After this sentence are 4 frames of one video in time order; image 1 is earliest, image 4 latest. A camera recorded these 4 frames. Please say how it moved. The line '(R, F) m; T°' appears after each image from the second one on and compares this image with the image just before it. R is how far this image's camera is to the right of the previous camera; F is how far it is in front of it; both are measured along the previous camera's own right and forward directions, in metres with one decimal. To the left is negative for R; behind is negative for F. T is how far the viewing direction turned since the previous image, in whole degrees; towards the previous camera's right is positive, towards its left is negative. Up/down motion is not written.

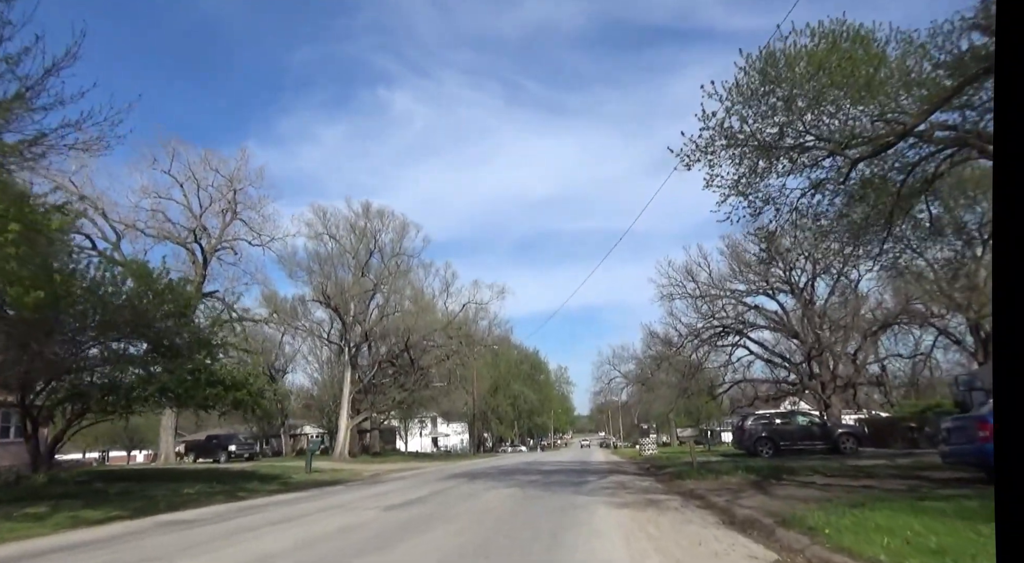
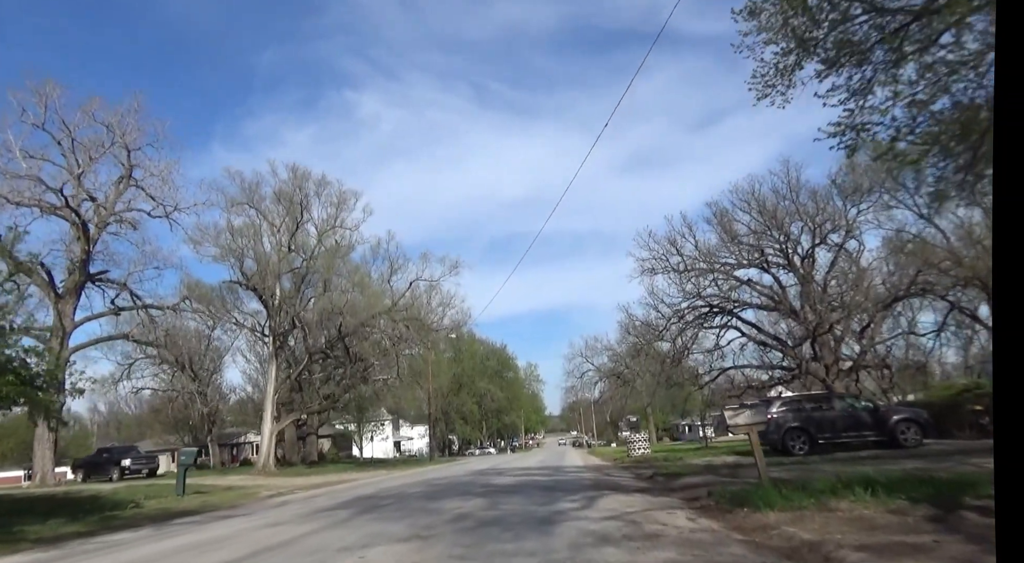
(+0.6, +5.6) m; +3°
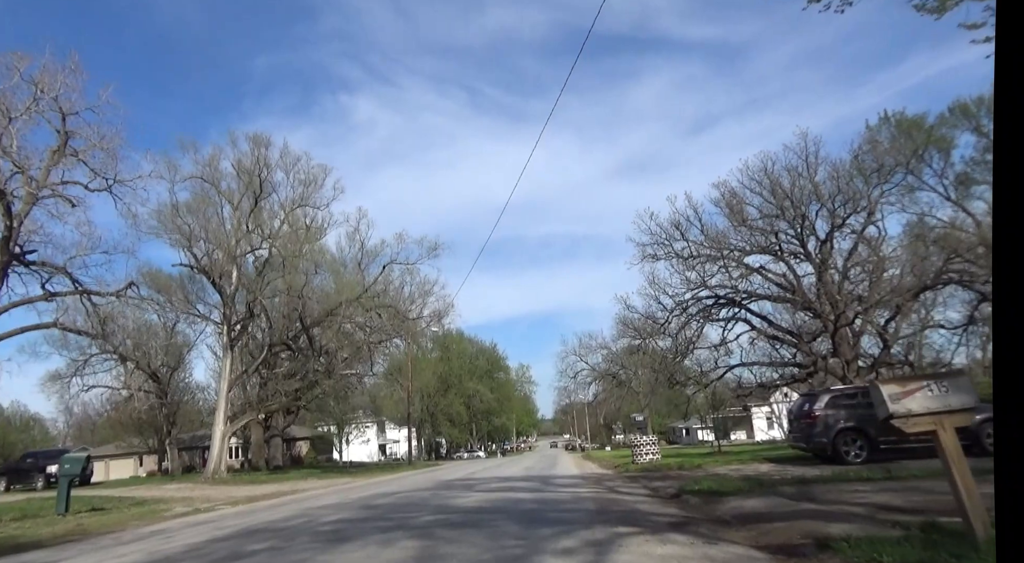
(+0.3, +3.5) m; +1°
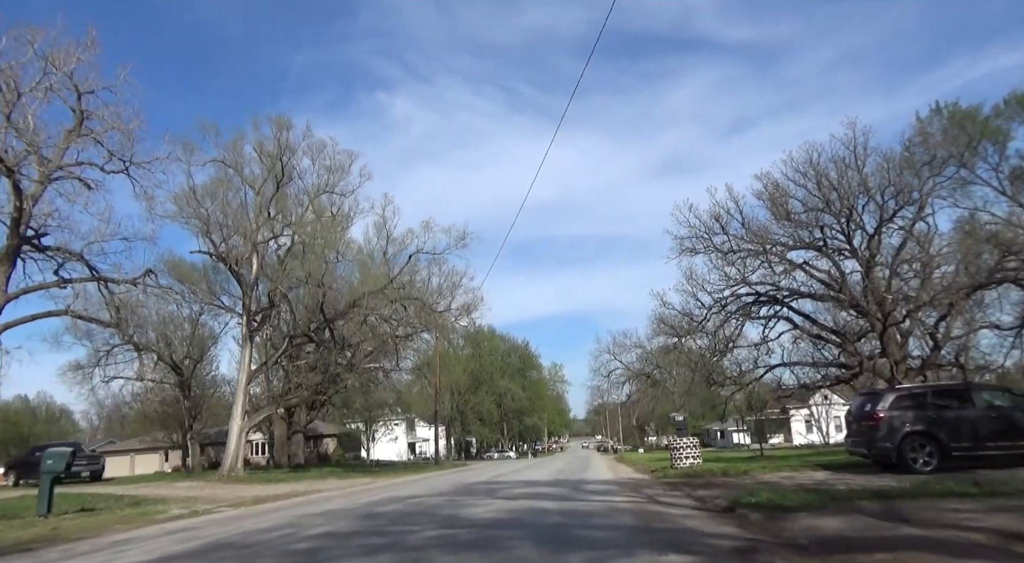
(+0.1, +1.3) m; -3°
